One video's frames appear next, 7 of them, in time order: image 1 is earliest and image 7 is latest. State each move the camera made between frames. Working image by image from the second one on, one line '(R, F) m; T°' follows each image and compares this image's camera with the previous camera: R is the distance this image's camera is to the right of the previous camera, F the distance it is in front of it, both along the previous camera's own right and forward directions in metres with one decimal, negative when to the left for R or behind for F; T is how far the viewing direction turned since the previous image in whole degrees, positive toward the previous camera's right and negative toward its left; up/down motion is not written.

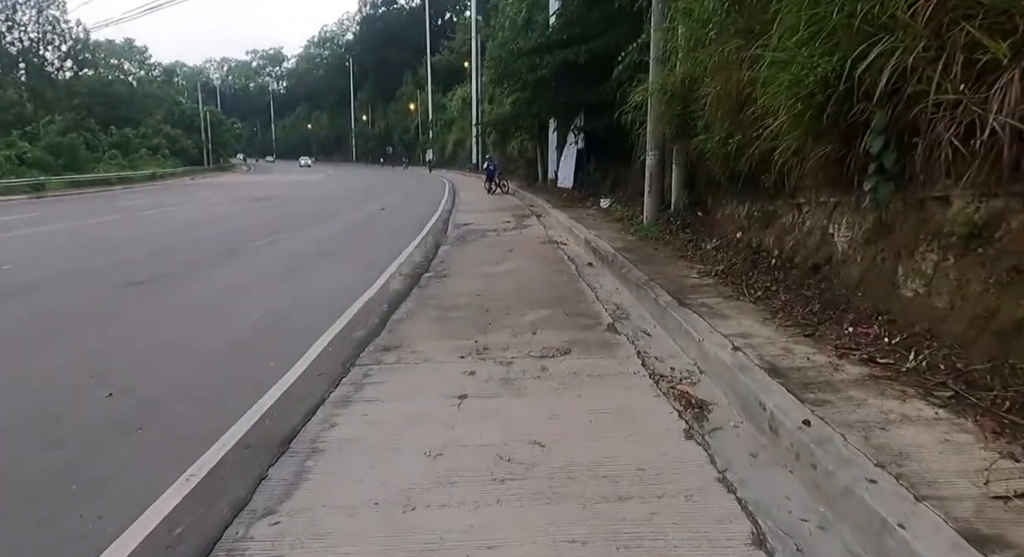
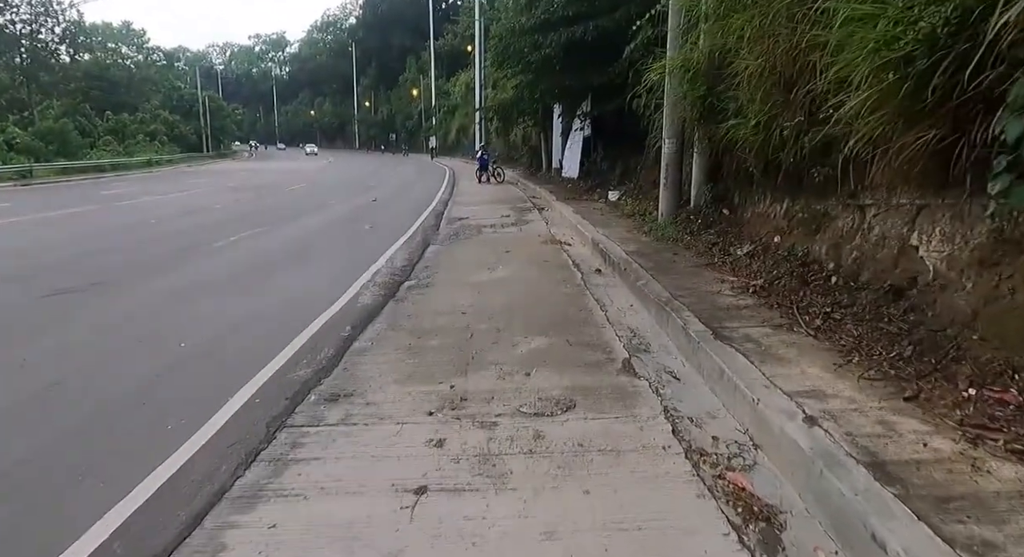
(+0.1, +1.6) m; 0°
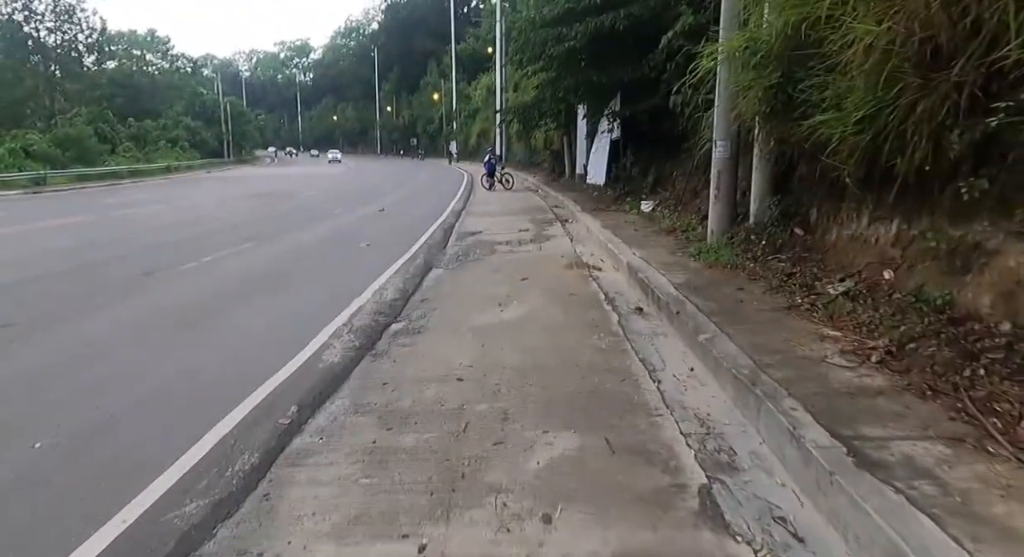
(+0.1, +2.1) m; -2°
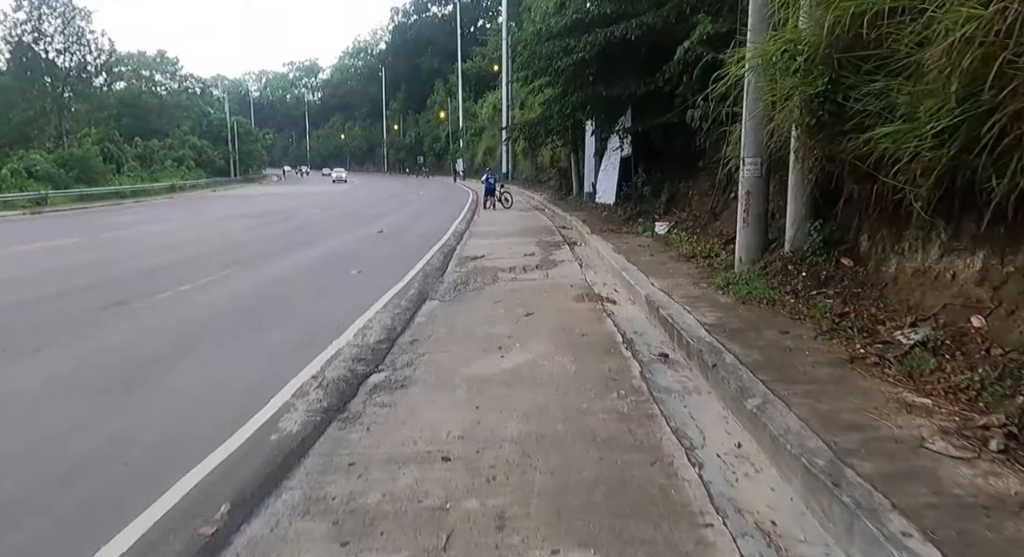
(0.0, +1.1) m; -1°
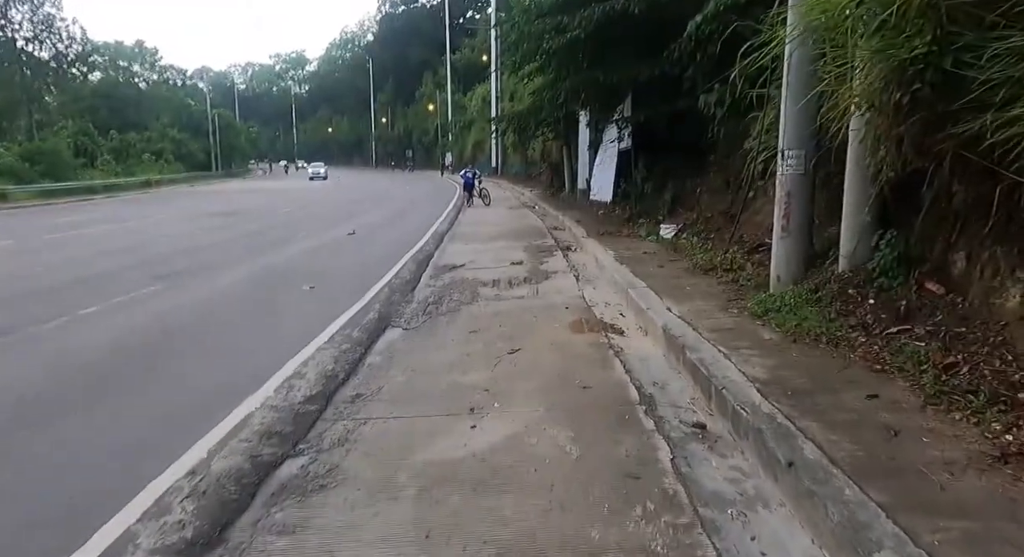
(+0.1, +1.9) m; +1°
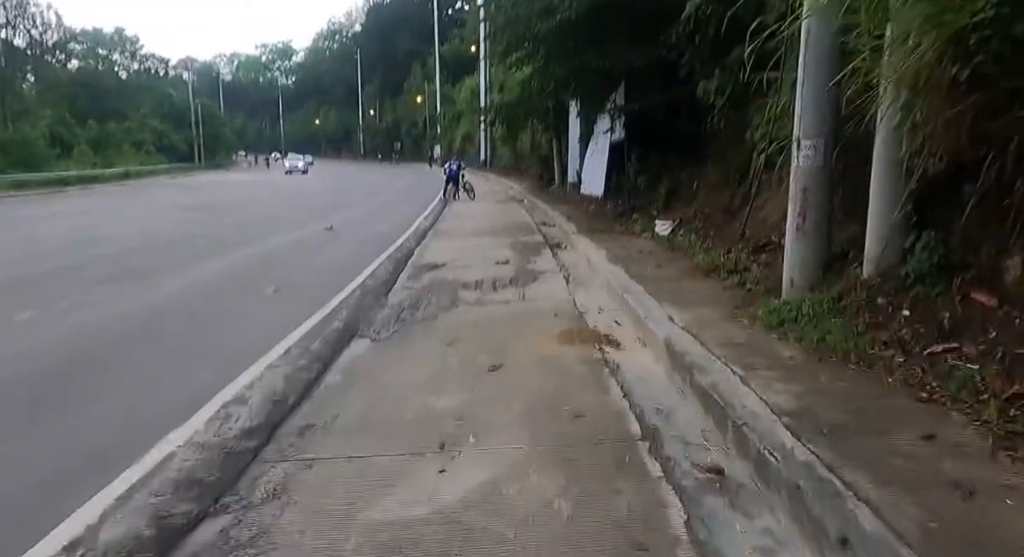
(+0.1, +0.8) m; +1°
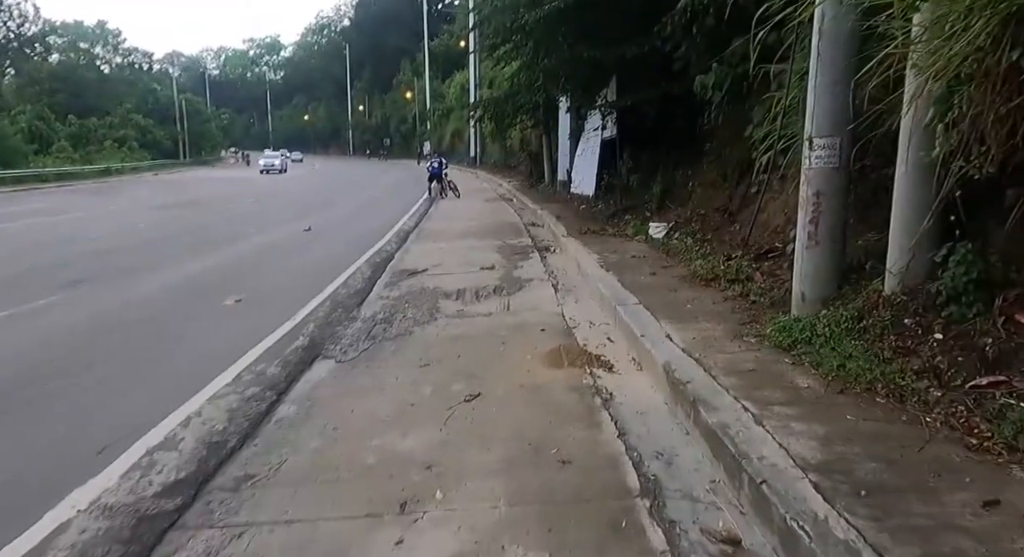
(+0.1, +0.7) m; +1°
